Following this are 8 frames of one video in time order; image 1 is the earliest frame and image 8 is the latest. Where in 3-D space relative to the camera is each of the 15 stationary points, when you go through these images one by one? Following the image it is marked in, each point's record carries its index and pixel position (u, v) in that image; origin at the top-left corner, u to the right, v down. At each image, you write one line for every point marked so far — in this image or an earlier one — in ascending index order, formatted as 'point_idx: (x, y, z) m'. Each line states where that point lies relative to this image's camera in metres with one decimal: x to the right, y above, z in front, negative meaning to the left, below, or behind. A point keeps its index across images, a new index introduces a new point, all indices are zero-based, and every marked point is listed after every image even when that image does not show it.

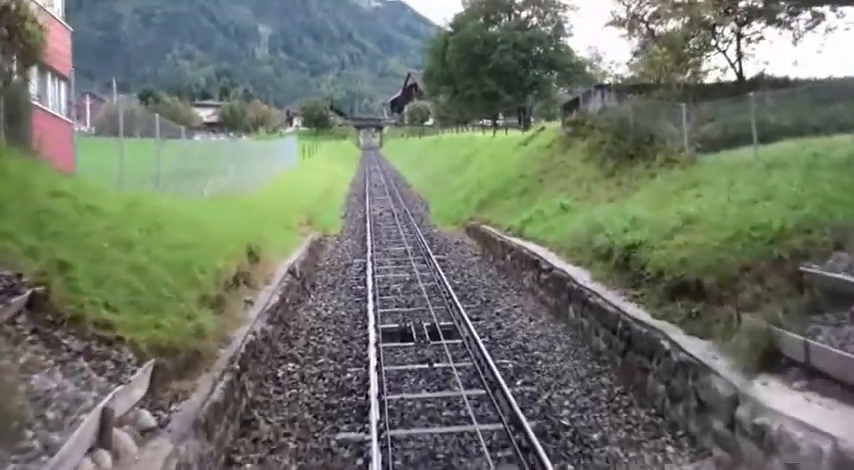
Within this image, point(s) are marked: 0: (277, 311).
0: (-2.0, -1.0, +13.4) m
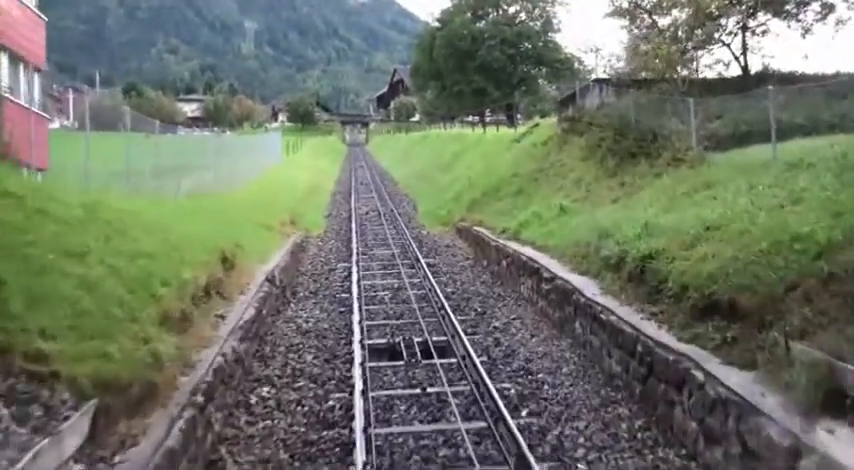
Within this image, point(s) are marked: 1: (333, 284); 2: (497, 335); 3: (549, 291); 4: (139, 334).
0: (-2.1, -1.1, +12.1) m
1: (-1.6, -0.9, +17.6) m
2: (+0.9, -1.3, +12.6) m
3: (+1.7, -0.8, +13.4) m
4: (-2.4, -0.8, +8.3) m
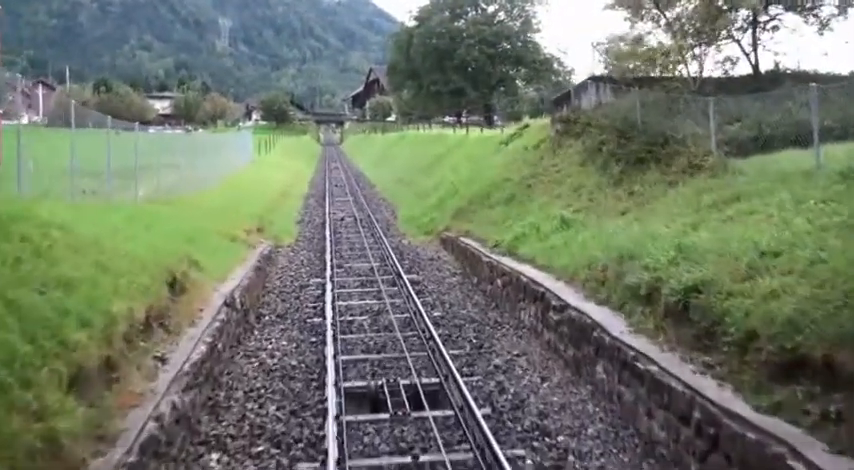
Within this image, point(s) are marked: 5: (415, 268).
0: (-2.2, -1.3, +9.9) m
1: (-1.9, -1.1, +15.4) m
2: (+0.8, -1.5, +10.5) m
3: (+1.5, -1.0, +11.3) m
4: (-2.4, -1.0, +6.1) m
5: (-0.2, -0.6, +18.8) m
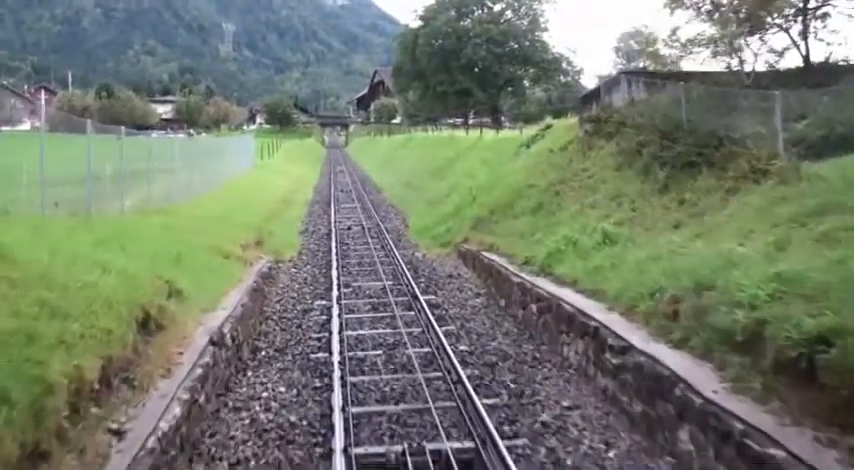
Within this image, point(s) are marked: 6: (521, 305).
0: (-2.0, -1.6, +7.8) m
1: (-1.6, -1.3, +13.3) m
2: (+1.0, -1.7, +8.4) m
3: (+1.8, -1.2, +9.1) m
4: (-2.1, -1.3, +3.9) m
5: (+0.1, -0.9, +16.6) m
6: (+1.3, -1.0, +13.7) m
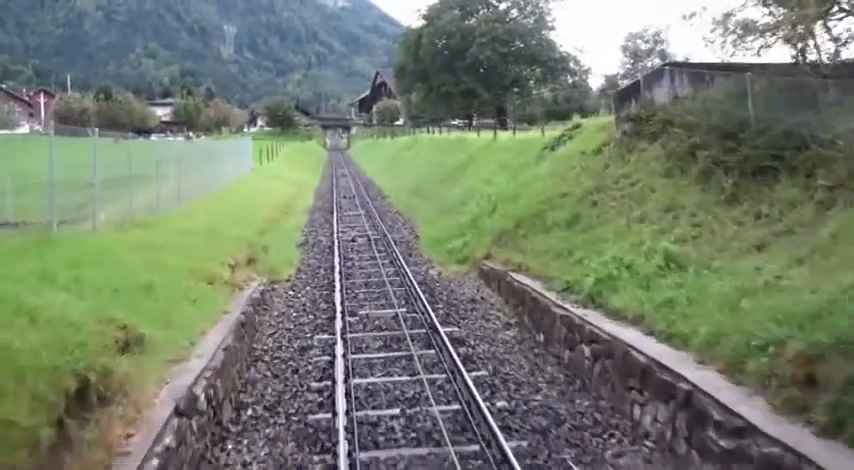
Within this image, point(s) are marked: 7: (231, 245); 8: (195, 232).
0: (-1.7, -1.8, +5.2) m
1: (-1.3, -1.6, +10.7) m
2: (+1.3, -2.0, +5.8) m
3: (+2.1, -1.5, +6.6) m
4: (-1.9, -1.5, +1.4) m
5: (+0.4, -1.2, +14.1) m
6: (+1.6, -1.2, +11.2) m
7: (-3.6, -0.2, +18.5) m
8: (-4.4, +0.1, +18.7) m
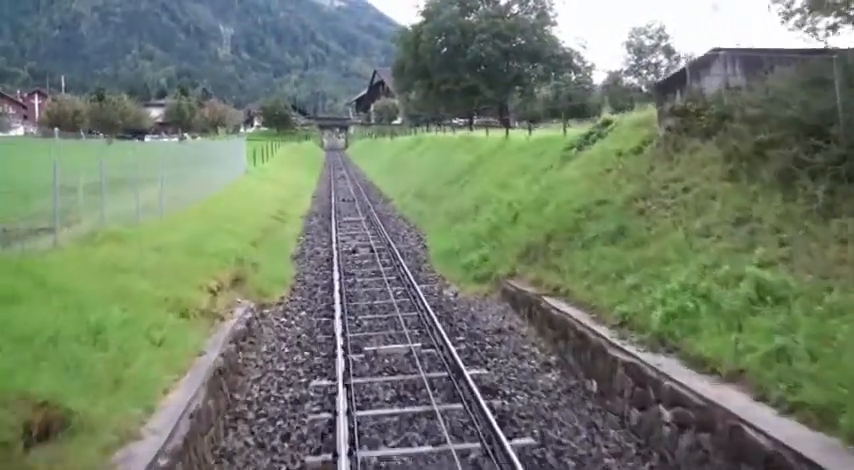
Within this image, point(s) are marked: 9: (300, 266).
0: (-1.4, -2.1, +2.7) m
1: (-1.1, -1.9, +8.2) m
2: (+1.6, -2.2, +3.3) m
3: (+2.3, -1.7, +4.1) m
4: (-1.6, -1.8, -1.1) m
5: (+0.6, -1.4, +11.6) m
6: (+1.8, -1.5, +8.7) m
7: (-3.4, -0.4, +16.0) m
8: (-4.2, -0.2, +16.2) m
9: (-2.5, -0.6, +20.0) m
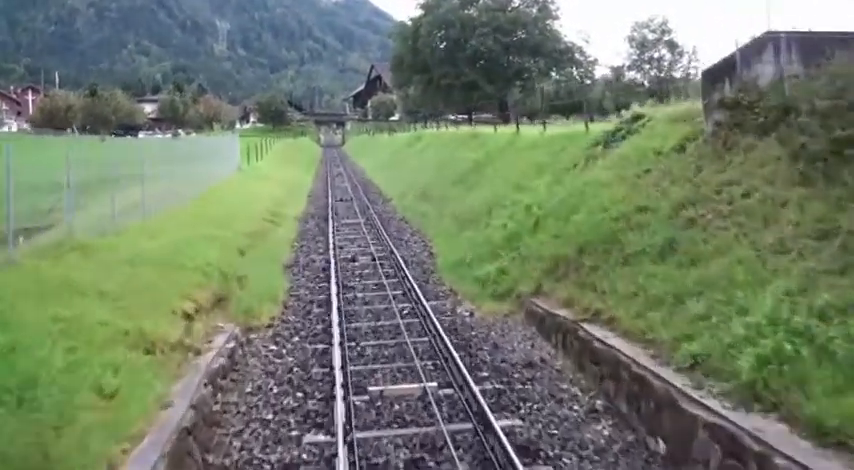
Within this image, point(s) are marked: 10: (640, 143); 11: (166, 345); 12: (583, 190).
0: (-1.2, -2.3, +0.7) m
1: (-0.9, -2.0, +6.2) m
2: (+1.8, -2.4, +1.3) m
3: (+2.5, -1.9, +2.0) m
4: (-1.4, -2.0, -3.2) m
5: (+0.8, -1.6, +9.5) m
6: (+2.0, -1.6, +6.7) m
7: (-3.2, -0.6, +13.9) m
8: (-4.0, -0.4, +14.1) m
9: (-2.4, -0.8, +17.9) m
10: (+3.3, +1.4, +15.3) m
11: (-2.6, -1.1, +10.0) m
12: (+2.4, +0.7, +15.2) m
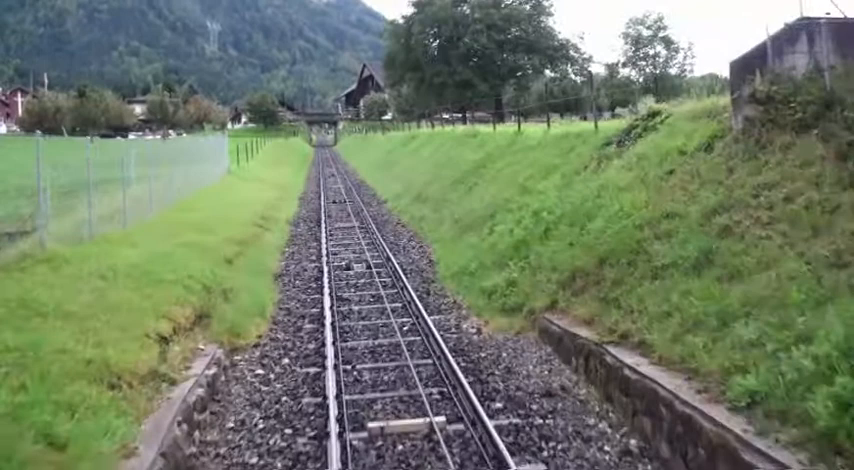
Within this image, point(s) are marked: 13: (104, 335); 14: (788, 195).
0: (-1.1, -2.4, -0.6) m
1: (-0.8, -2.2, +4.9) m
2: (+1.9, -2.5, 0.0) m
3: (+2.6, -2.0, +0.8) m
4: (-1.2, -2.1, -4.4) m
5: (+0.8, -1.7, +8.3) m
6: (+2.1, -1.7, +5.4) m
7: (-3.2, -0.7, +12.6) m
8: (-4.0, -0.5, +12.9) m
9: (-2.4, -0.9, +16.6) m
10: (+3.3, +1.3, +14.1) m
11: (-2.5, -1.2, +8.7) m
12: (+2.4, +0.6, +14.0) m
13: (-3.1, -0.9, +9.9) m
14: (+3.7, +0.4, +10.3) m
